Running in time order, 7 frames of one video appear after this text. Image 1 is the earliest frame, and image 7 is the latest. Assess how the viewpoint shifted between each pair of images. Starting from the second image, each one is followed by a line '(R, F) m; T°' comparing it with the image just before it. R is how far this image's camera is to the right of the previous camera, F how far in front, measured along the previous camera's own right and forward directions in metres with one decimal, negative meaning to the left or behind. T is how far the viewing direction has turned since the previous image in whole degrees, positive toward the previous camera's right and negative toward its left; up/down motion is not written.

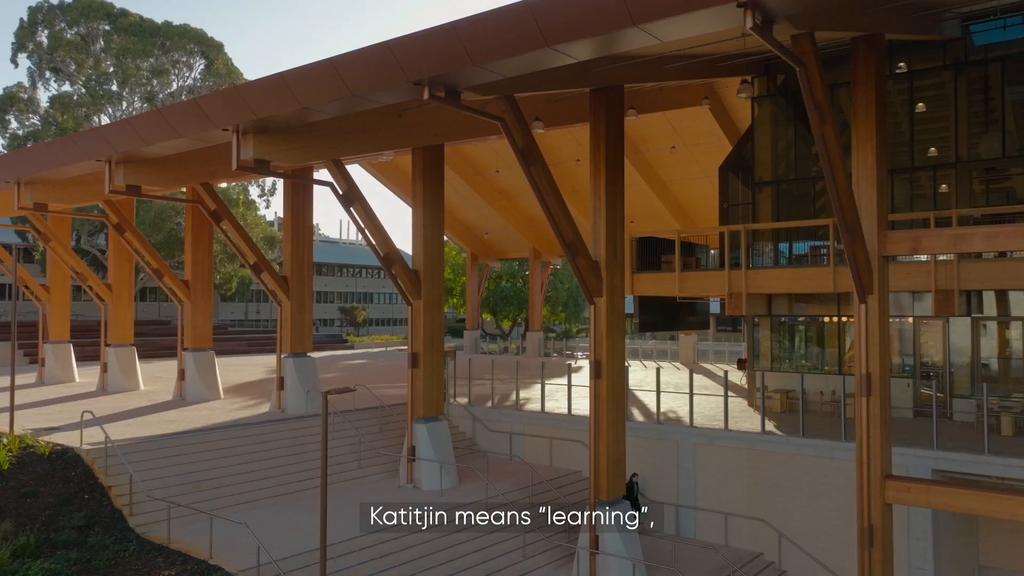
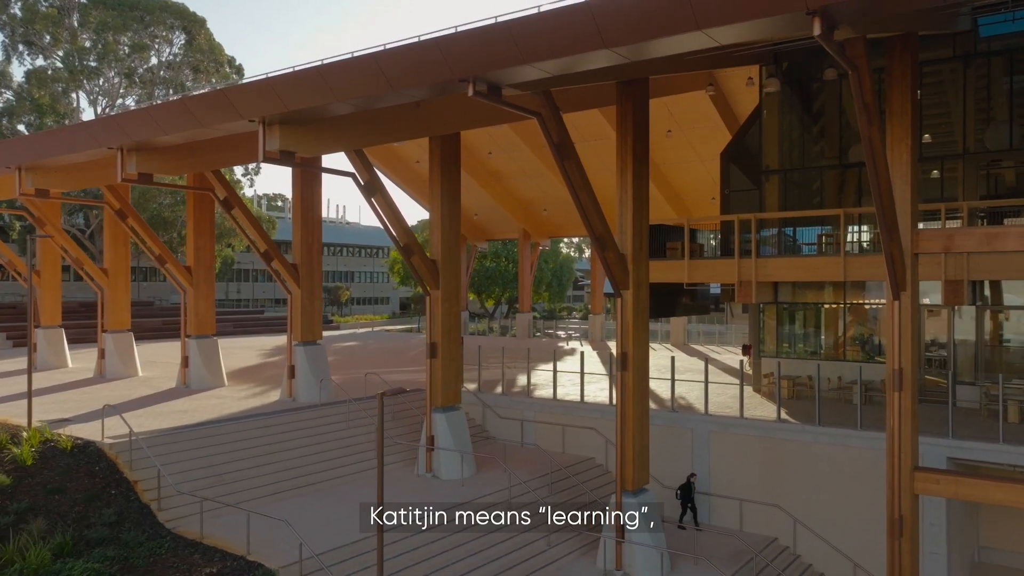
(-0.9, 0.0) m; +2°
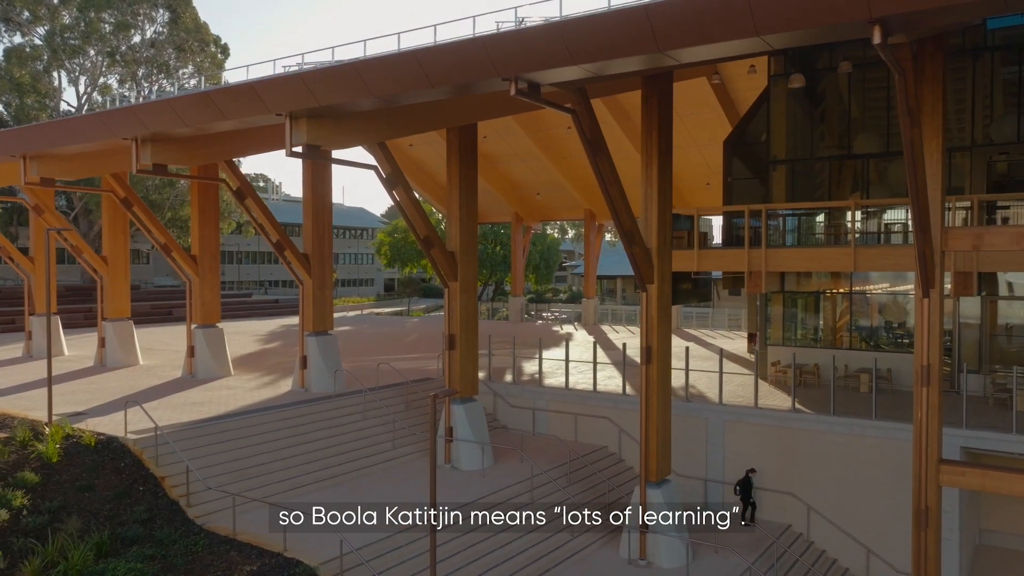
(-0.8, 0.0) m; +2°
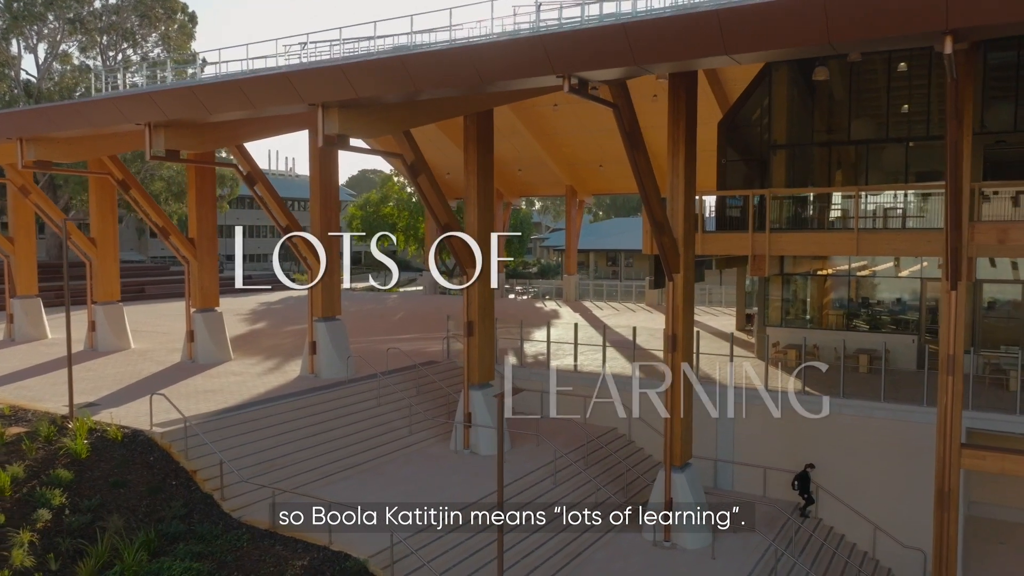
(-1.1, 0.0) m; +3°
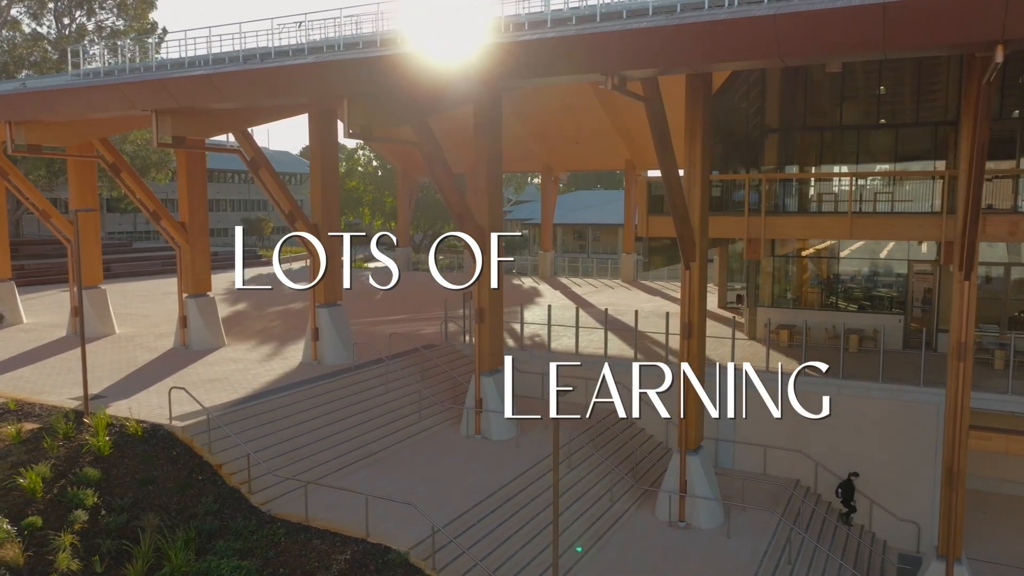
(-1.1, -0.1) m; +3°
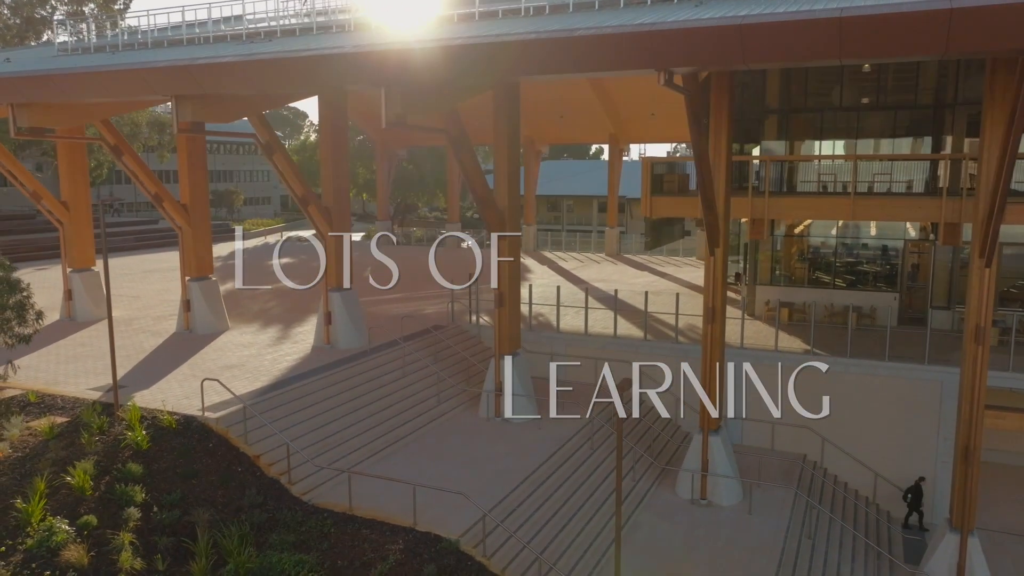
(-1.1, -0.1) m; +3°
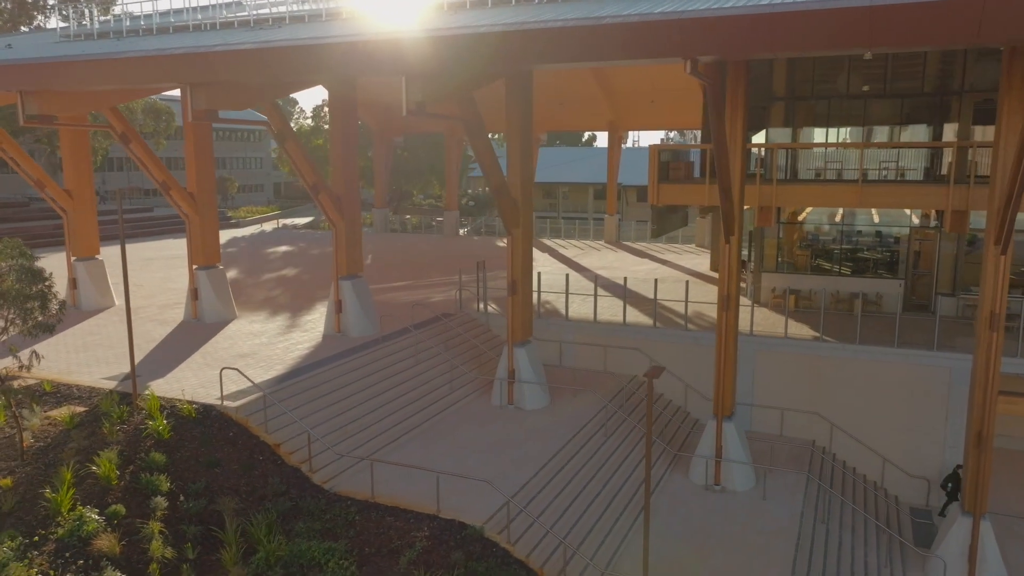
(-0.4, 0.0) m; +1°
